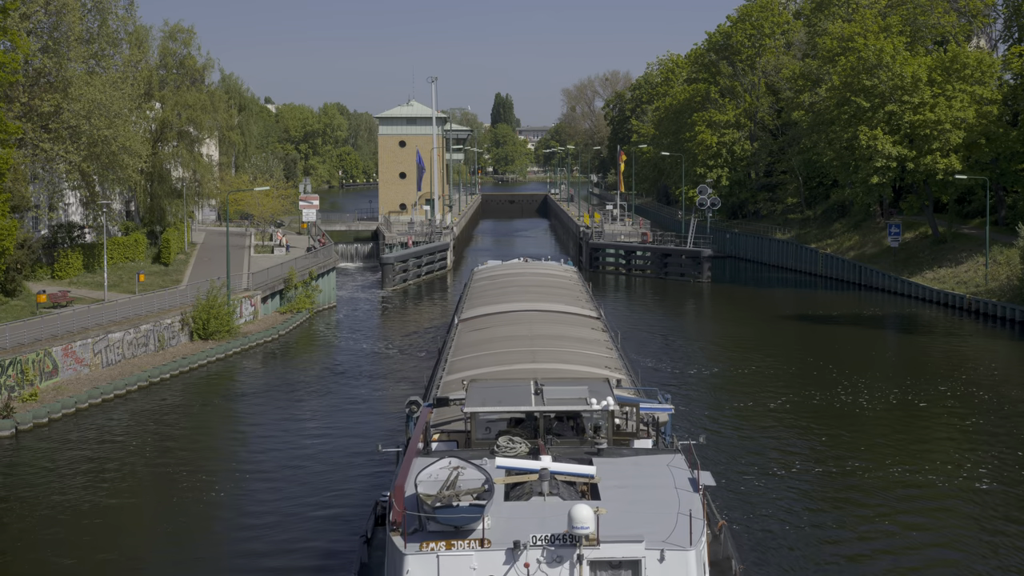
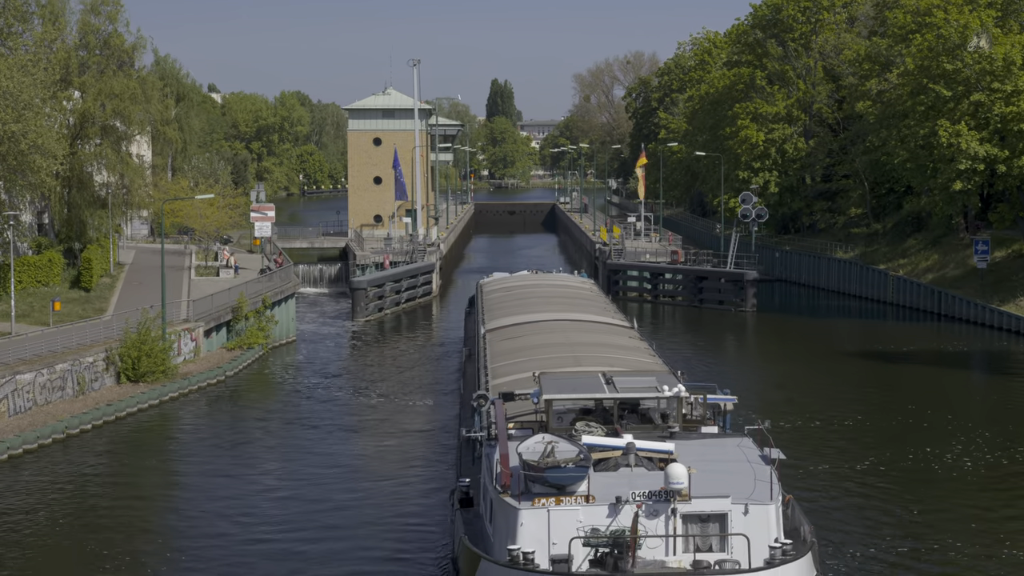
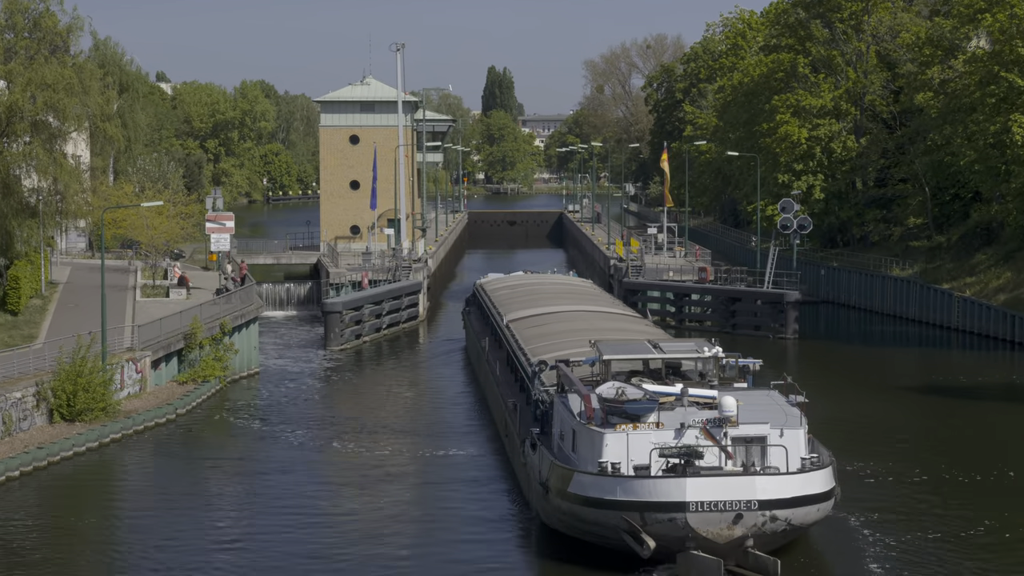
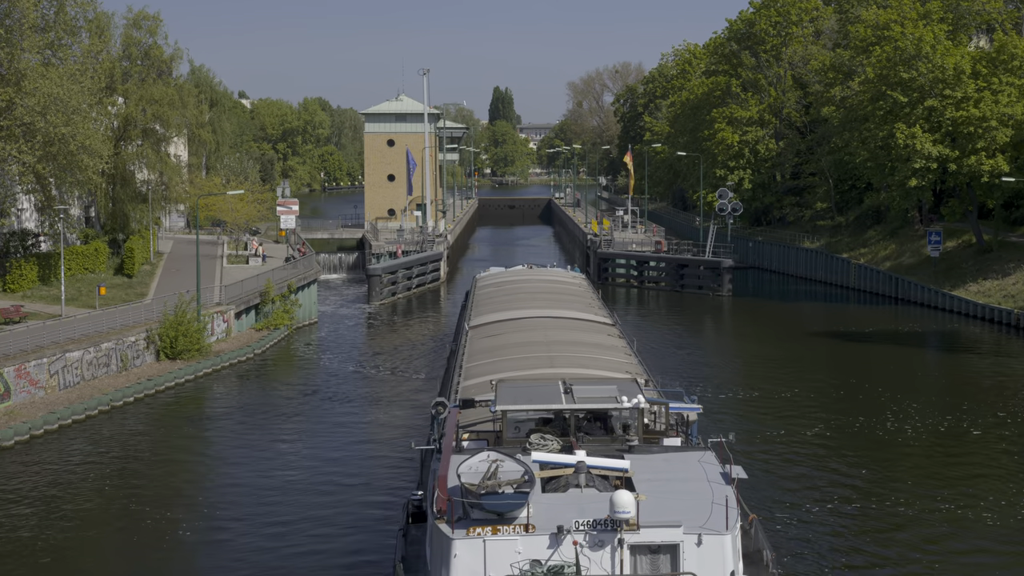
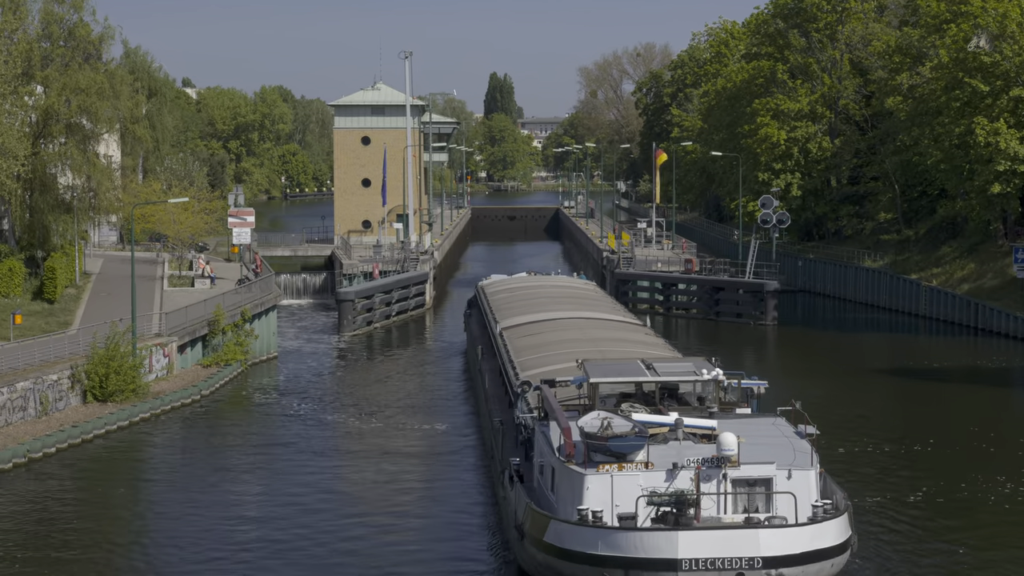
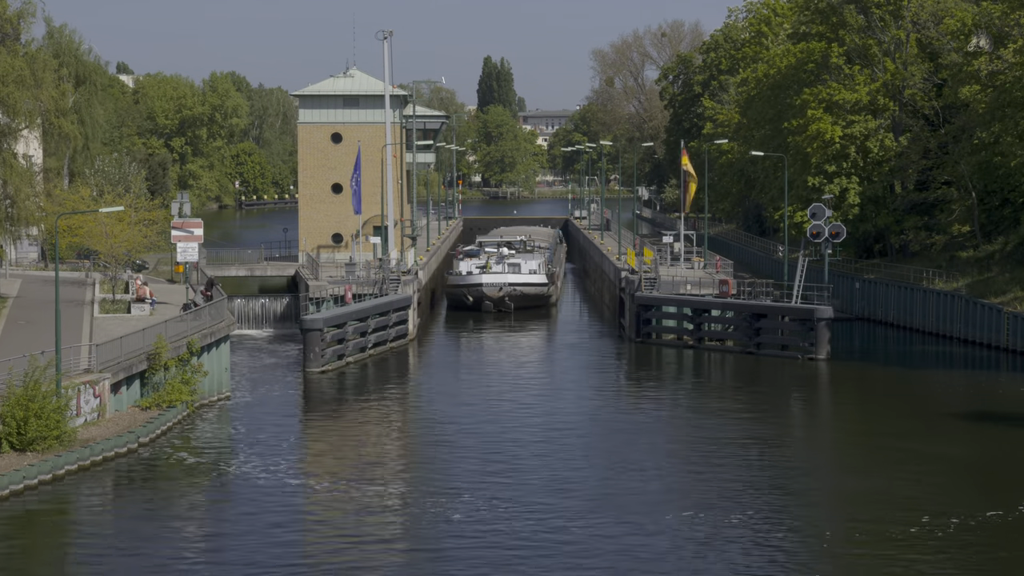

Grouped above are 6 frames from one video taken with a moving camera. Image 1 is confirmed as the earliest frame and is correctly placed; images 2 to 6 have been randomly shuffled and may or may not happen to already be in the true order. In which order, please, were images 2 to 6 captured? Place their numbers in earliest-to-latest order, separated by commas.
4, 2, 5, 3, 6
